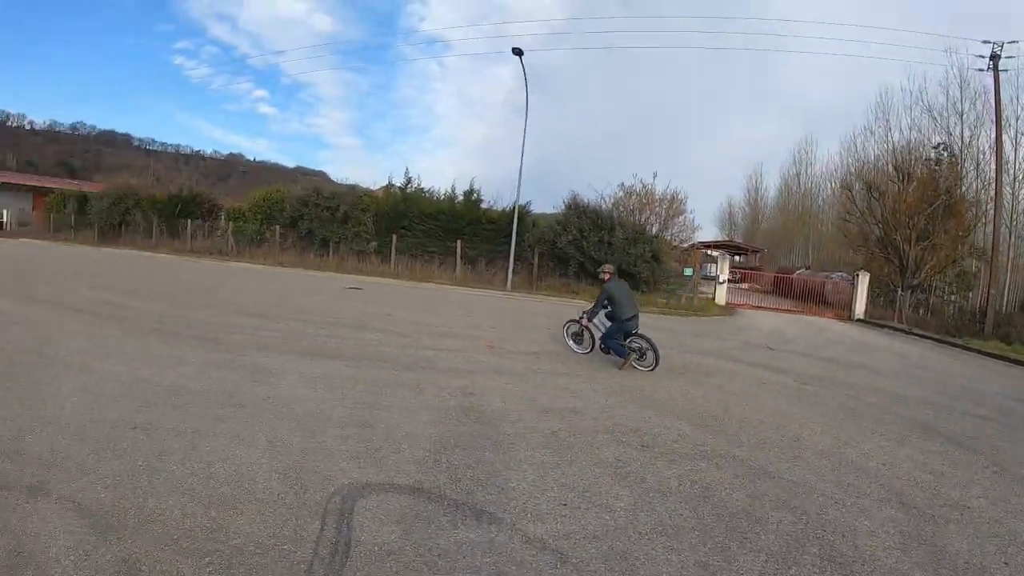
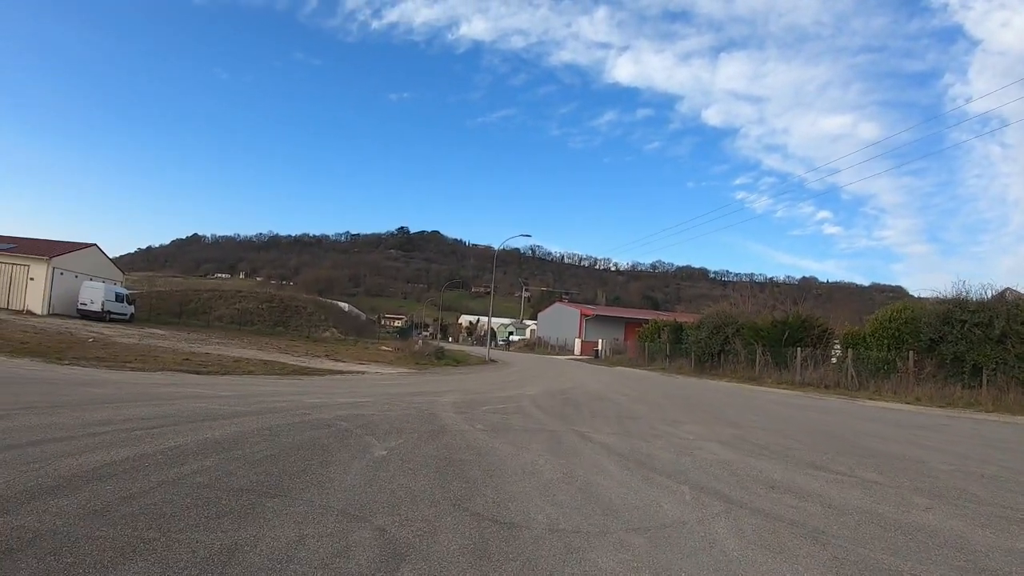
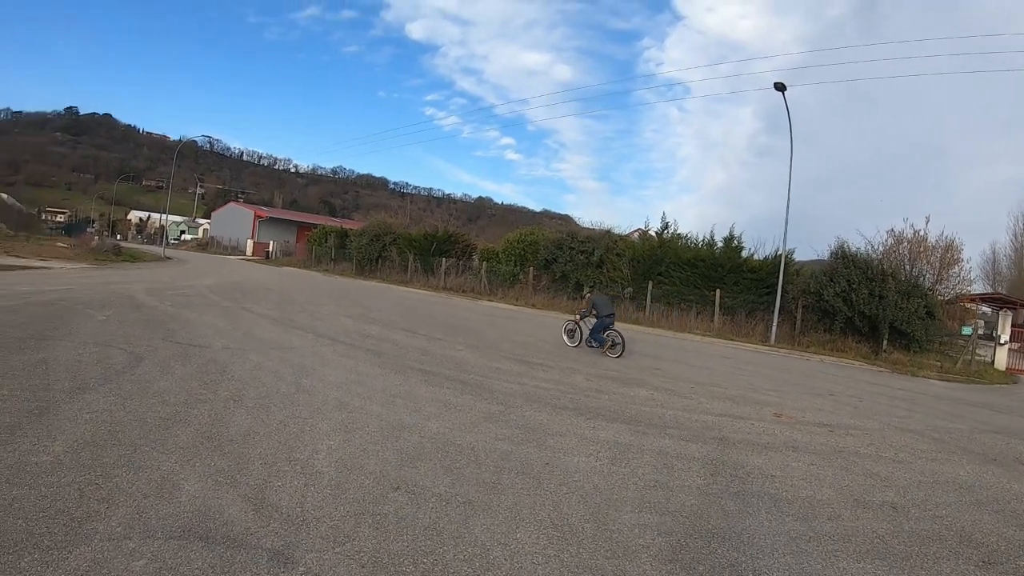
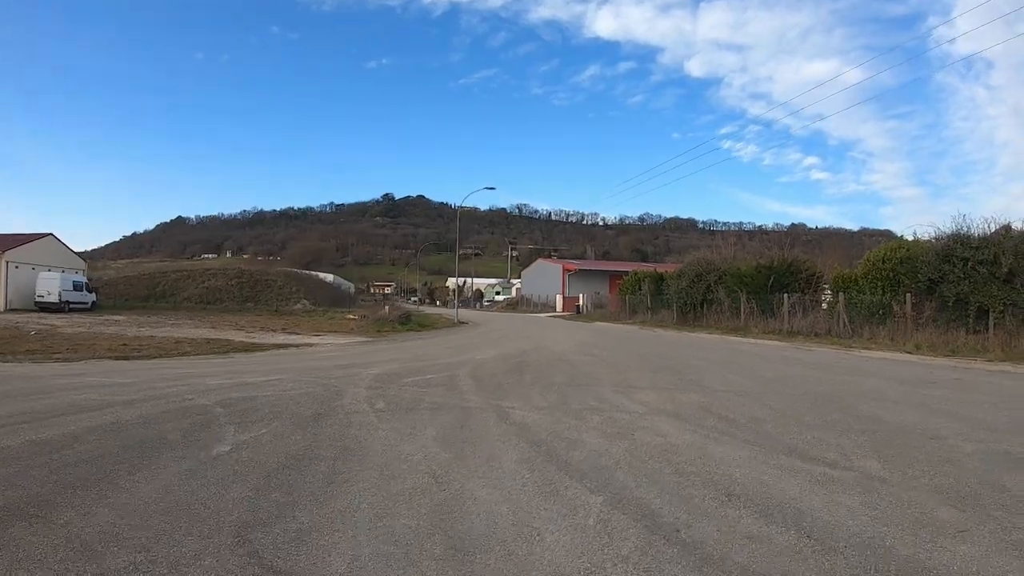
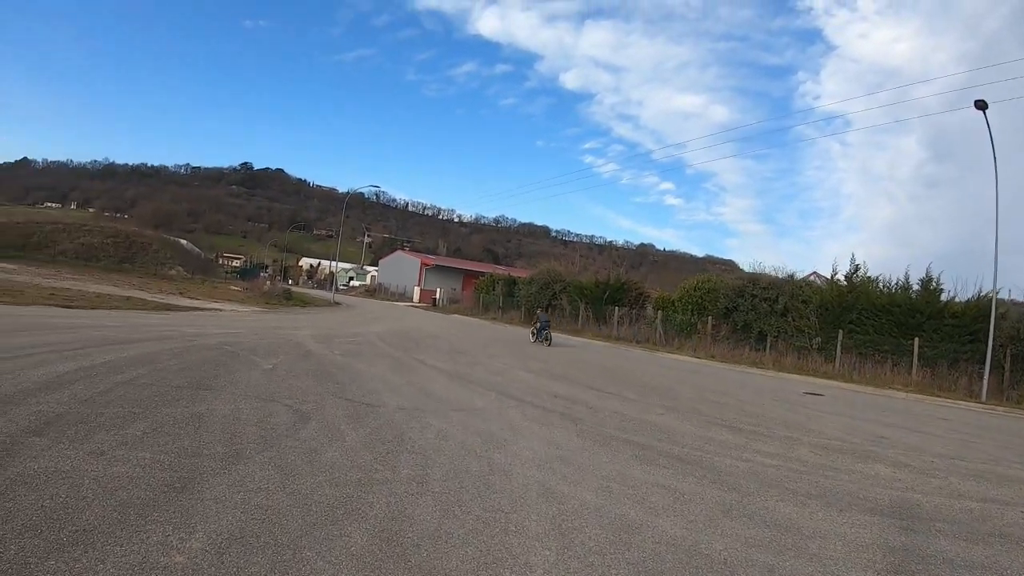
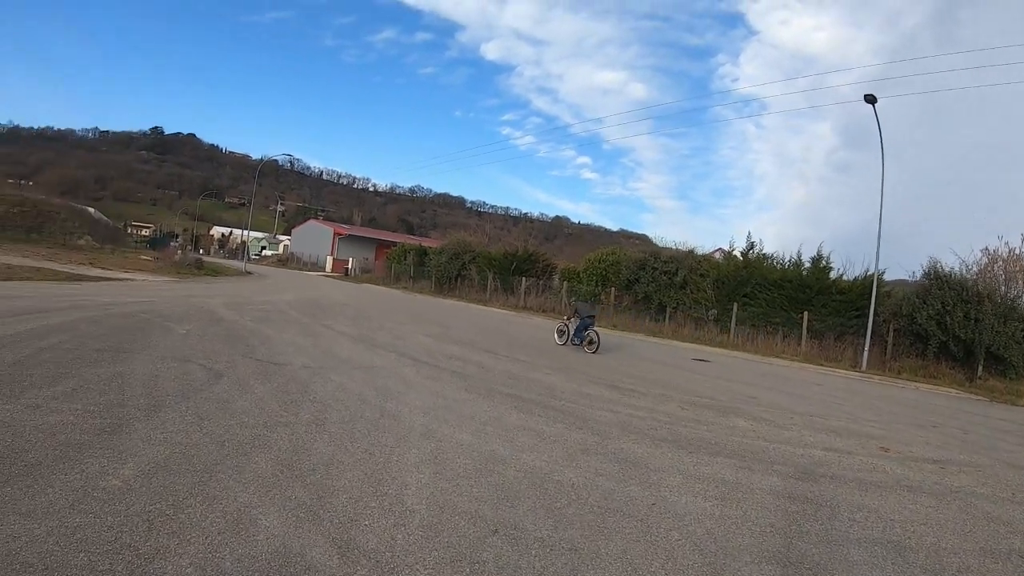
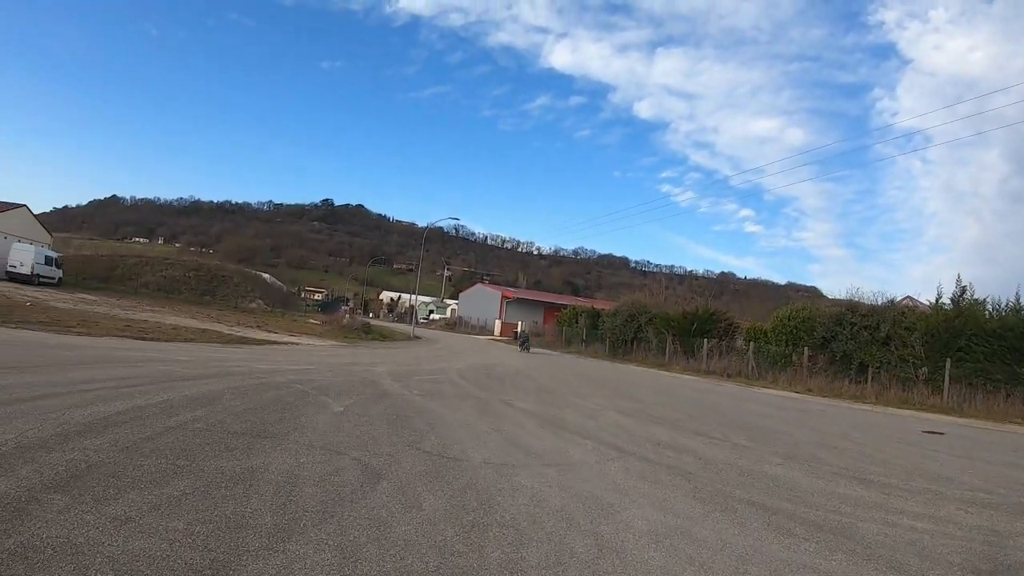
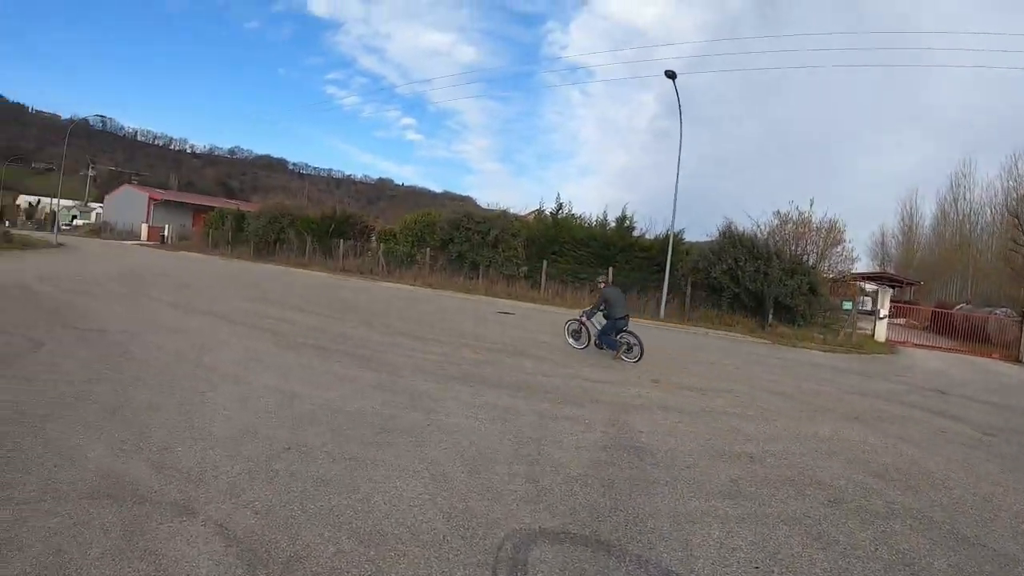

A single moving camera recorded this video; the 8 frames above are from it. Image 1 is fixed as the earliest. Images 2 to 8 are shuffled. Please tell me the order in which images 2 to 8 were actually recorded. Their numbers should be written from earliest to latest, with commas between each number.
8, 3, 6, 5, 7, 2, 4
